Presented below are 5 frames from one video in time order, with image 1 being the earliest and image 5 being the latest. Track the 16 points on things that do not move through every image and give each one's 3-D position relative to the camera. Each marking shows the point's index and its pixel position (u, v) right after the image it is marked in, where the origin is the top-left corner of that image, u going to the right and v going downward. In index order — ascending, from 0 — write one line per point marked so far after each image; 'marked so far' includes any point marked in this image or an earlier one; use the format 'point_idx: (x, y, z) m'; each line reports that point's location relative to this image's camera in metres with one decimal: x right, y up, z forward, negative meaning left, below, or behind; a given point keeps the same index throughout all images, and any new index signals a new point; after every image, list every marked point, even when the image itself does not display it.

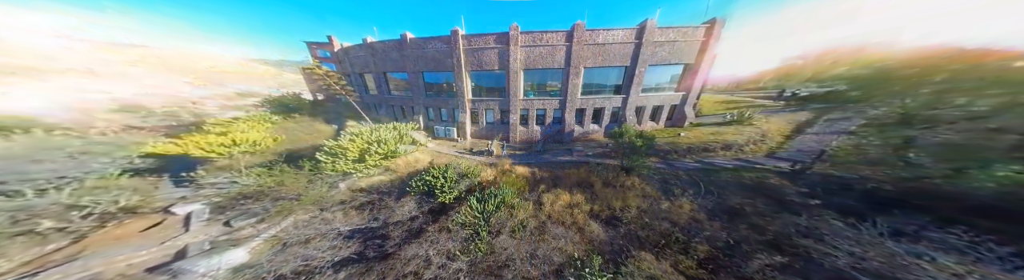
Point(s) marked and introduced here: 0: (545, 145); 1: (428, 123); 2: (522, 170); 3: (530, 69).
0: (+3.1, -0.5, +12.8) m
1: (-10.1, +2.1, +16.4) m
2: (+0.7, -2.3, +10.3) m
3: (+1.6, +6.1, +12.0) m
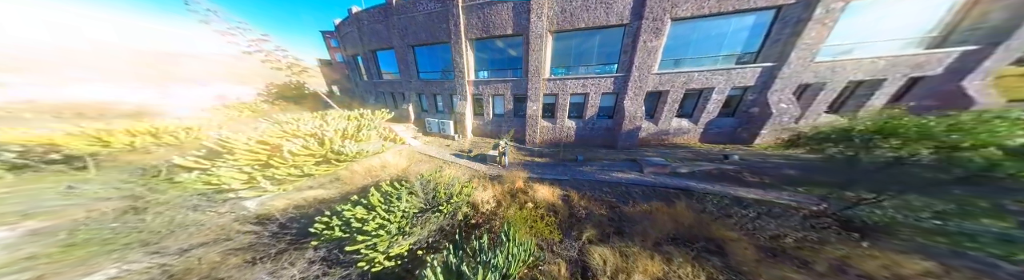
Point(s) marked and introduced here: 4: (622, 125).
0: (+4.2, -0.6, +8.2) m
1: (-8.5, +2.4, +13.1) m
2: (+1.4, -2.3, +6.0) m
3: (+2.9, +6.1, +7.6) m
4: (+6.2, +0.9, +7.5) m
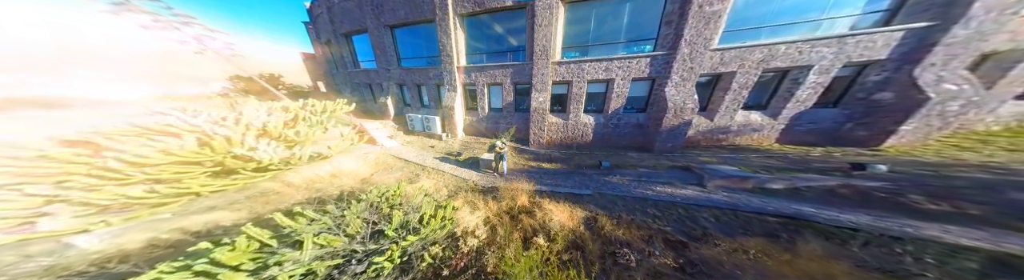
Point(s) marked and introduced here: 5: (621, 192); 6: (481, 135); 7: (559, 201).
0: (+4.2, -0.6, +6.4) m
1: (-8.6, +2.4, +11.1) m
2: (+1.5, -2.3, +4.1) m
3: (+2.9, +6.1, +5.9) m
4: (+6.3, +0.9, +5.8) m
5: (+3.6, -1.7, +4.6) m
6: (-2.1, +0.3, +9.6) m
7: (+1.7, -2.1, +4.9) m
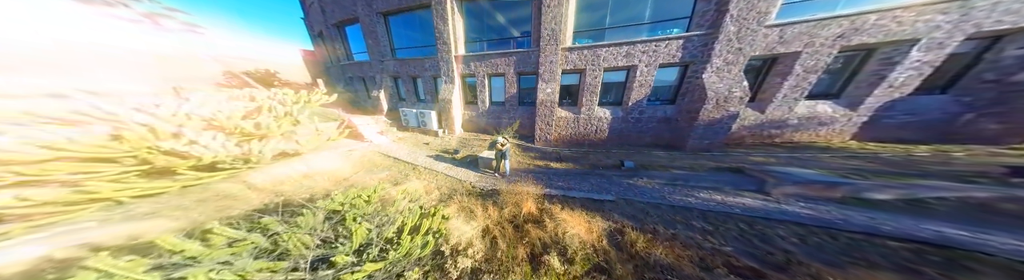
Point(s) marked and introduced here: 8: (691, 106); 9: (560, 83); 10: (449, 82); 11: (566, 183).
0: (+4.4, -0.5, +5.6) m
1: (-8.3, +2.6, +10.3) m
2: (+1.6, -2.1, +3.3) m
3: (+3.1, +6.2, +5.0) m
4: (+6.5, +1.0, +4.9) m
5: (+3.8, -1.6, +3.8) m
6: (-1.9, +0.5, +8.8) m
7: (+1.8, -1.9, +4.0) m
8: (+6.3, +1.2, +5.1) m
9: (+2.2, +2.6, +6.5) m
10: (-3.7, +3.4, +8.2) m
11: (+1.9, -1.5, +4.9) m
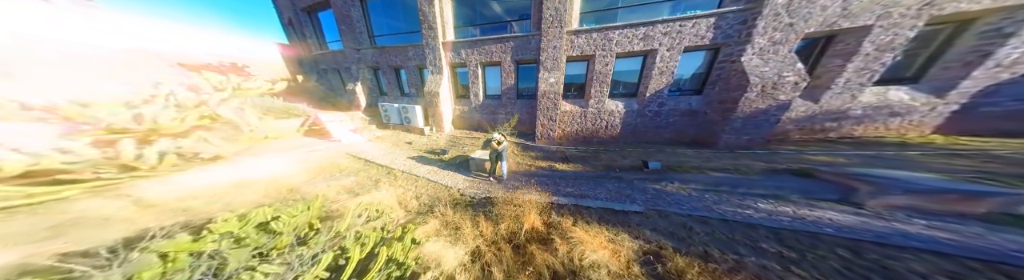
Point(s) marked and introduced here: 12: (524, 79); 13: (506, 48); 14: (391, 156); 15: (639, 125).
0: (+4.3, -0.4, +4.8) m
1: (-8.6, +2.7, +9.1) m
2: (+1.7, -2.0, +2.4) m
3: (+3.1, +6.3, +4.2) m
4: (+6.4, +1.1, +4.2) m
5: (+3.8, -1.5, +2.9) m
6: (-2.1, +0.6, +7.7) m
7: (+1.8, -1.8, +3.1) m
8: (+6.3, +1.3, +4.3) m
9: (+2.1, +2.7, +5.6) m
10: (-3.9, +3.5, +7.1) m
11: (+1.8, -1.4, +4.0) m
12: (+0.6, +2.8, +6.3) m
13: (-0.3, +4.0, +6.1) m
14: (-5.1, -0.6, +5.8) m
15: (+4.7, +0.5, +5.1) m
